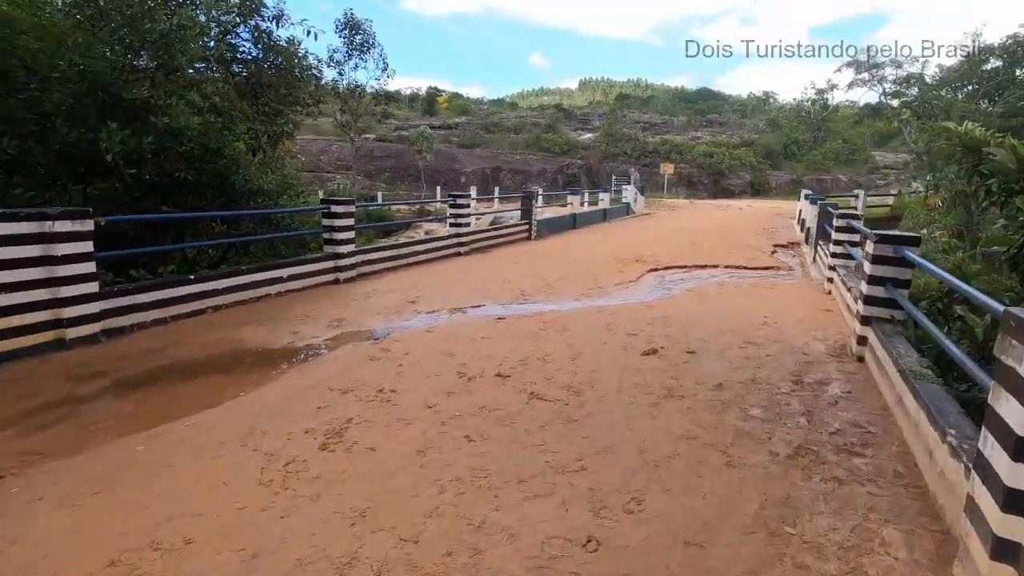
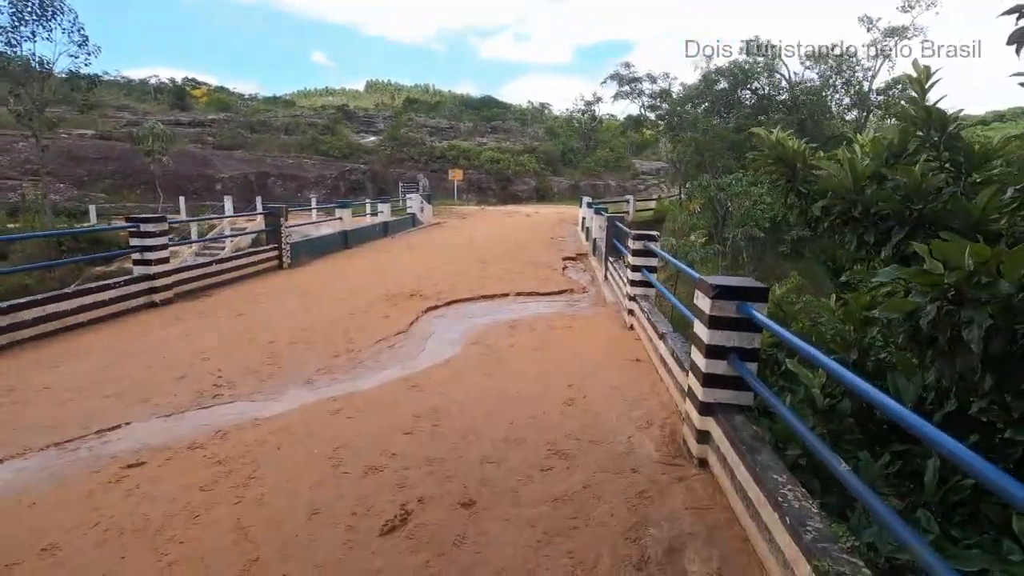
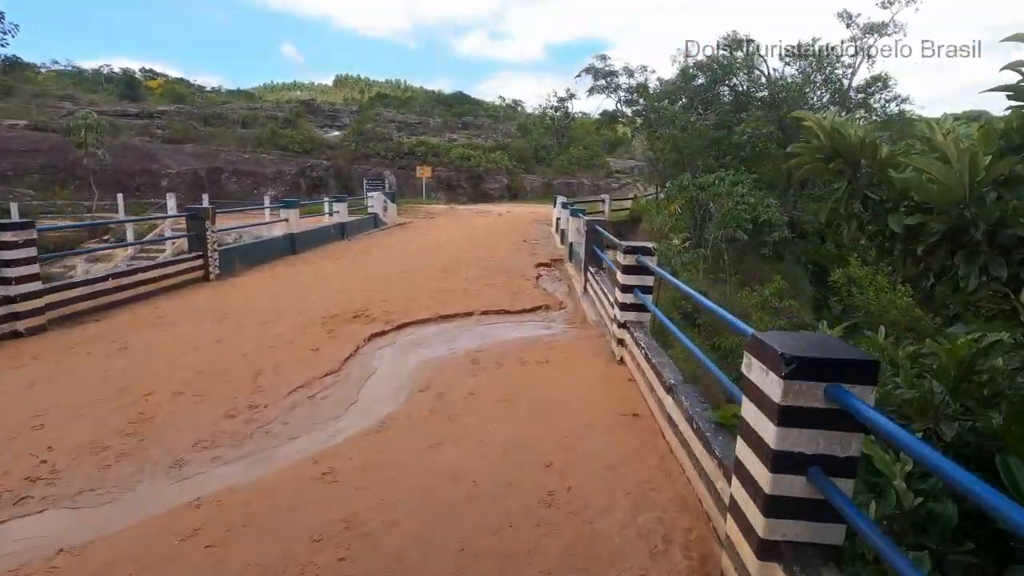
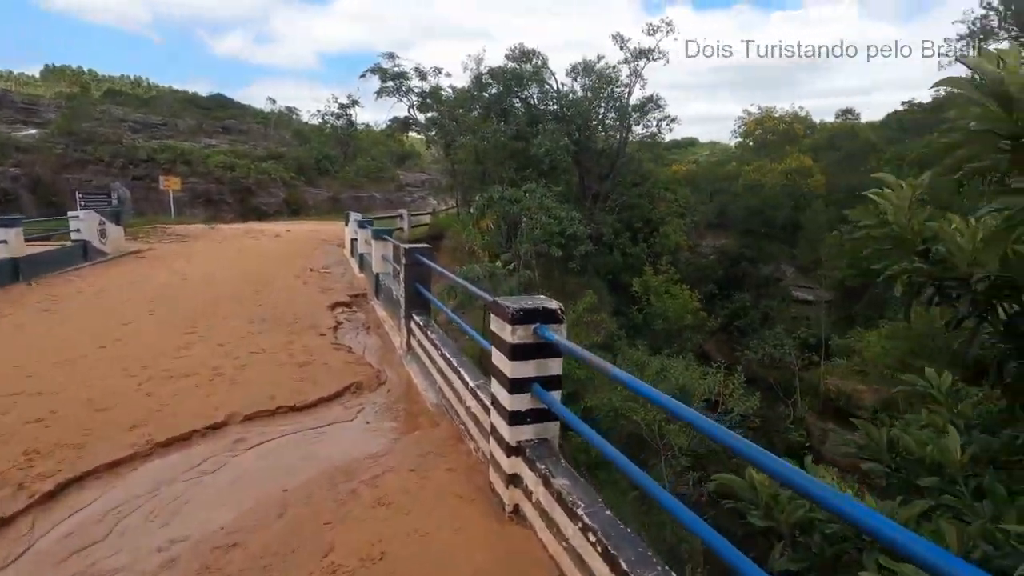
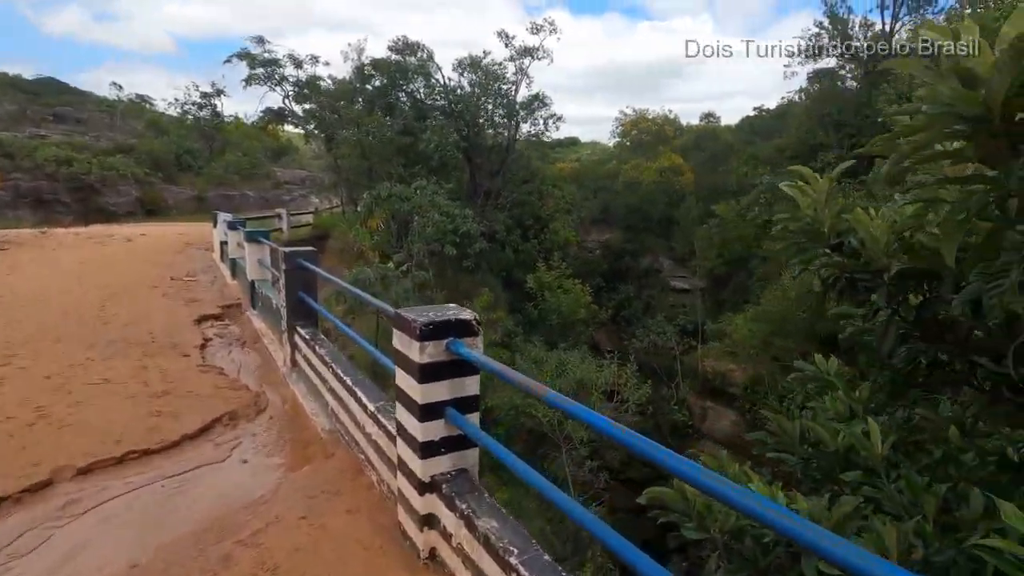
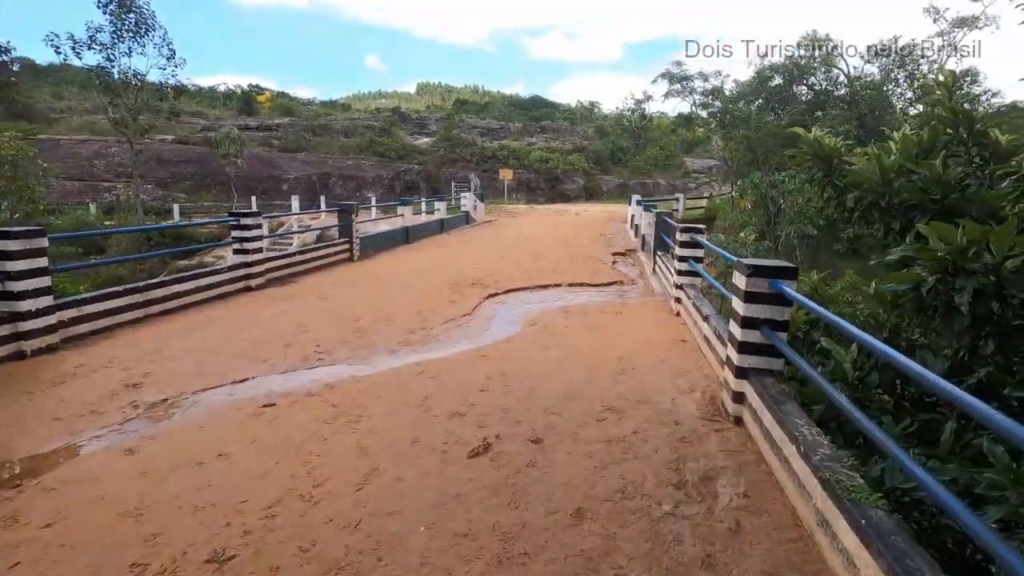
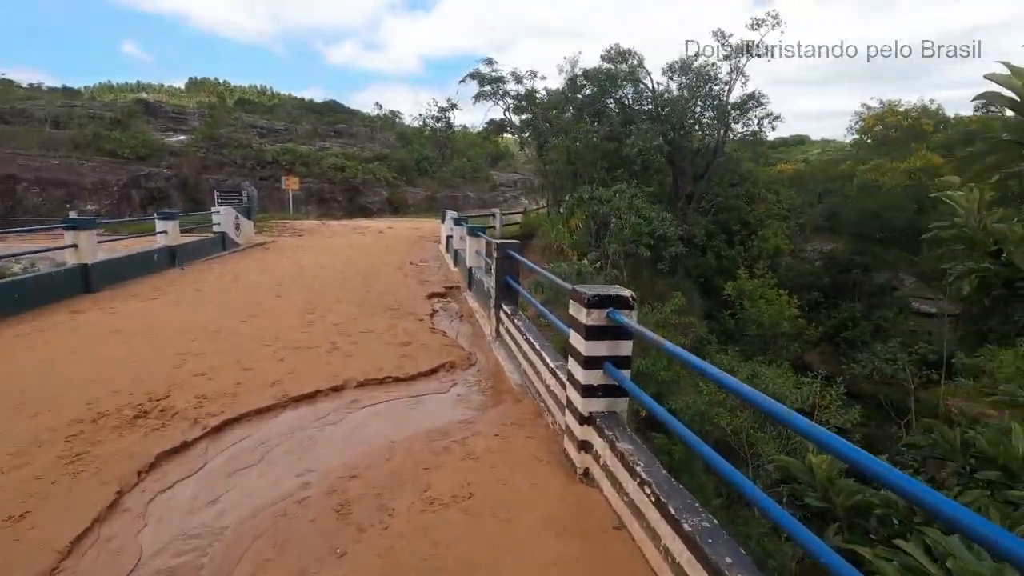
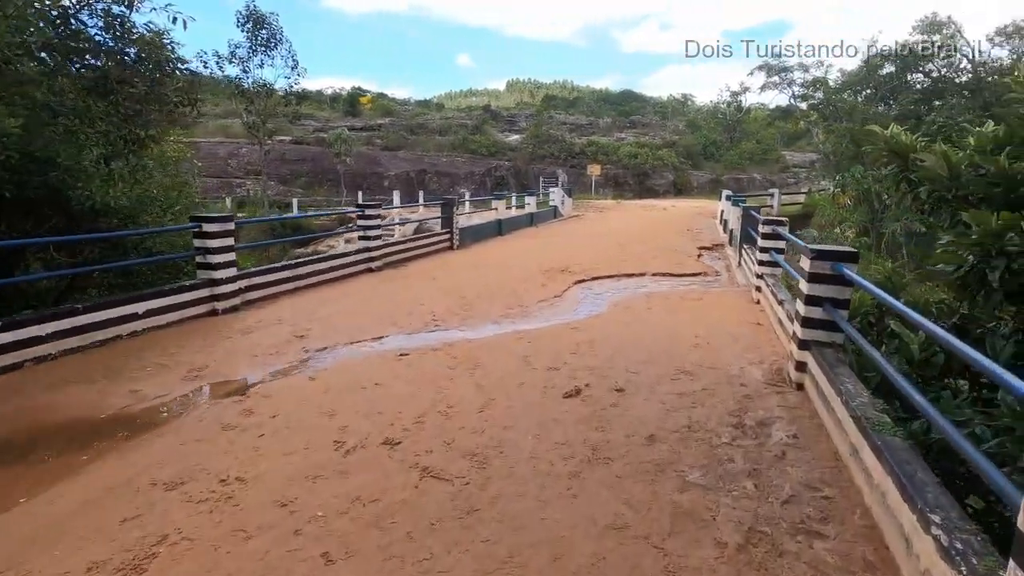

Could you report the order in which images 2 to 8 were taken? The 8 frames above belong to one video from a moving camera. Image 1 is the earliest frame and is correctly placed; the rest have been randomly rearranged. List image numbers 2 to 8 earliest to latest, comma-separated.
8, 6, 2, 3, 7, 4, 5
